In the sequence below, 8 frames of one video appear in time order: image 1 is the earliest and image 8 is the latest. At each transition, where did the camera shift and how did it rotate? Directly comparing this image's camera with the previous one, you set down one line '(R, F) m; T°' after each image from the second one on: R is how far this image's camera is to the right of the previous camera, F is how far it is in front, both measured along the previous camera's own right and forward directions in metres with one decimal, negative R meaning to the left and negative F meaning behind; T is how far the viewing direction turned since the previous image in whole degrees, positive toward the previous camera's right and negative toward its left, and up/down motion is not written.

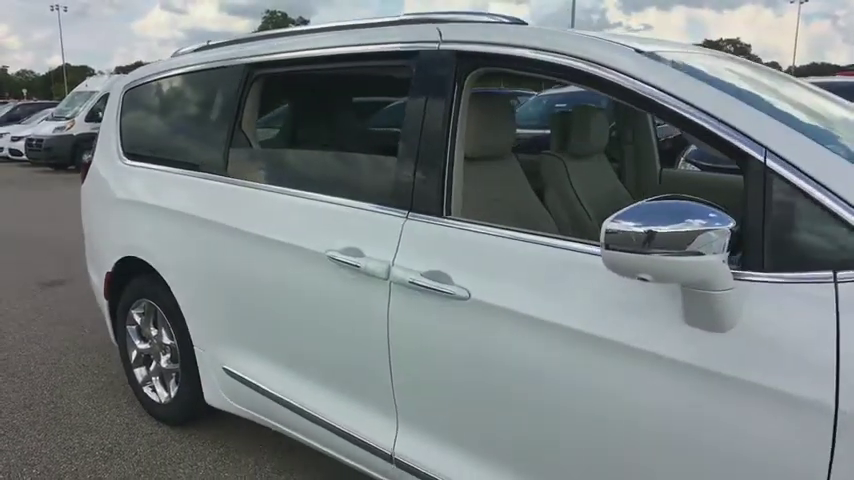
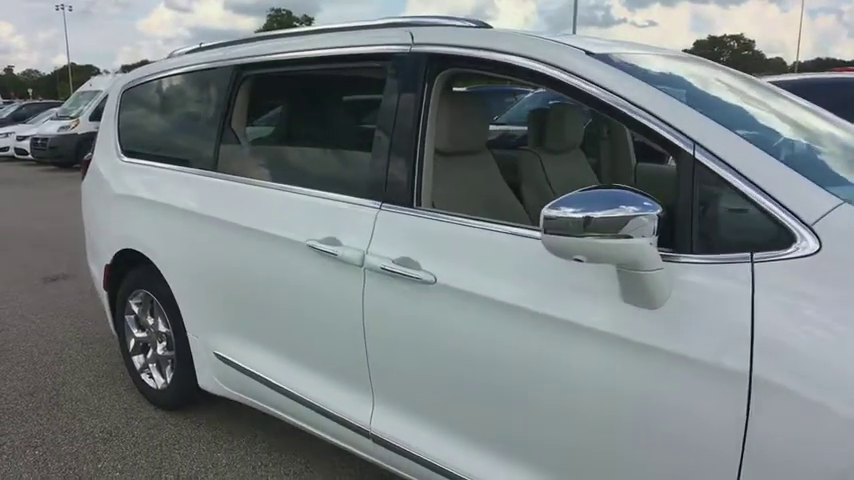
(+0.1, -0.2) m; 0°
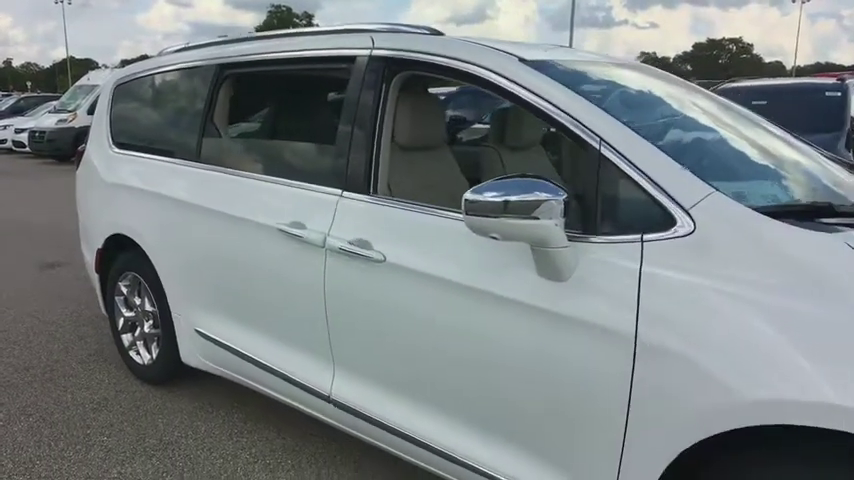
(+0.2, -0.3) m; 0°
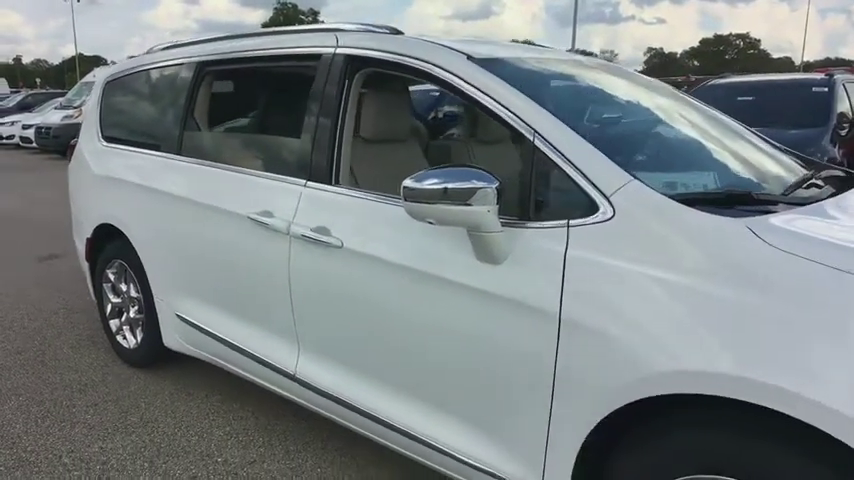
(+0.2, -0.1) m; -1°
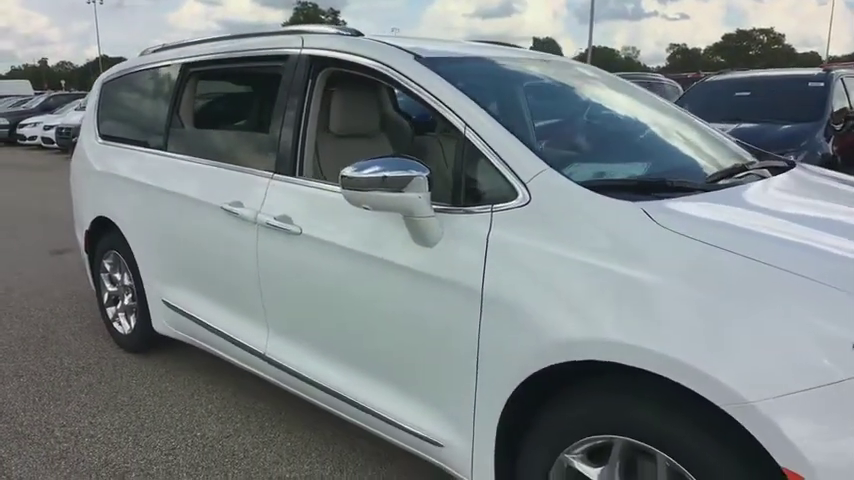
(+0.3, -0.2) m; -2°
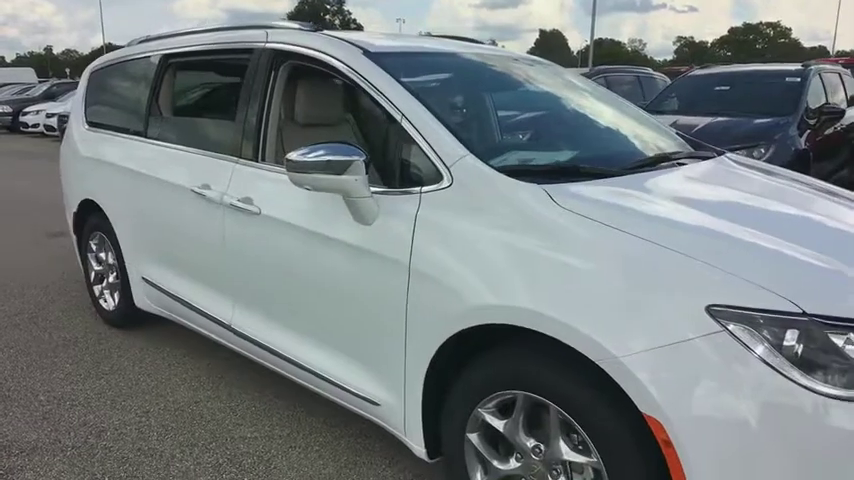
(+0.3, -0.2) m; 0°
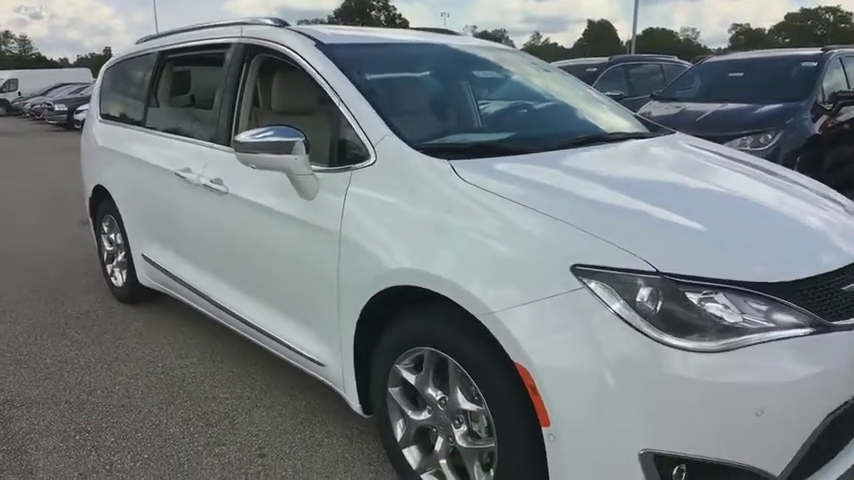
(+0.5, -0.2) m; -4°
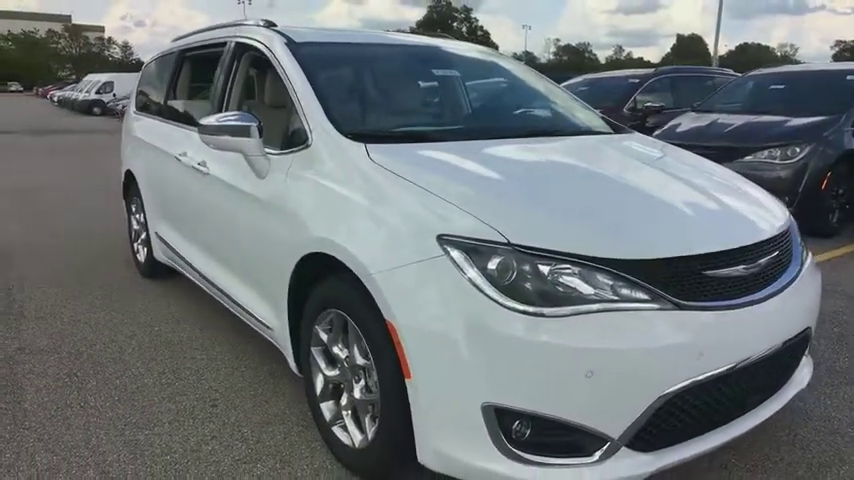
(+0.6, -0.2) m; -7°
